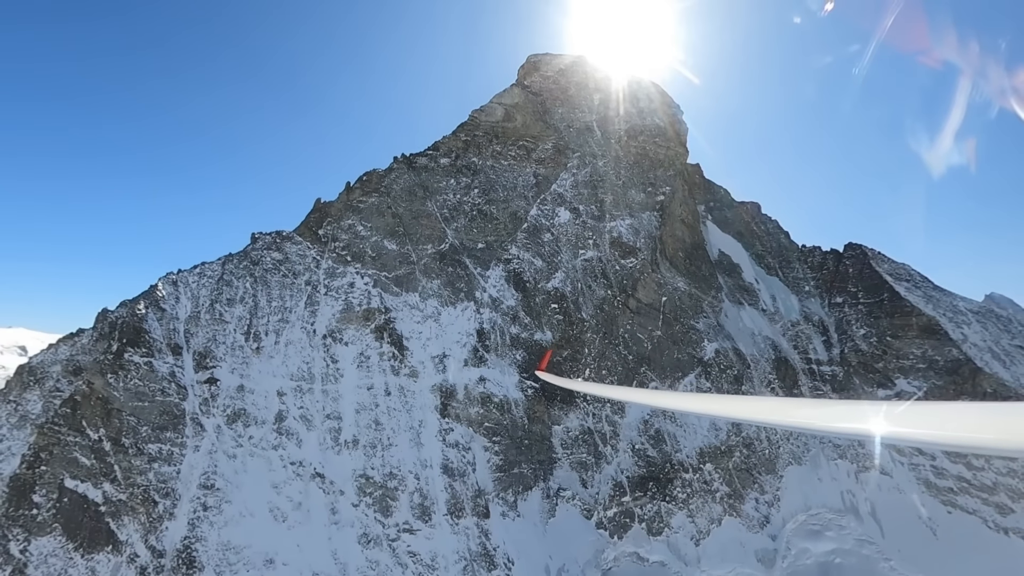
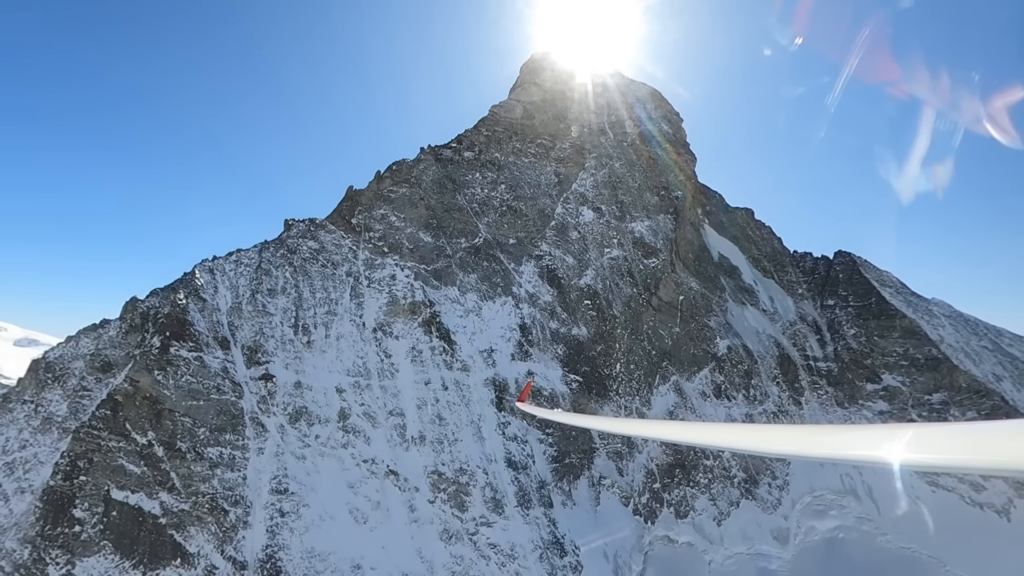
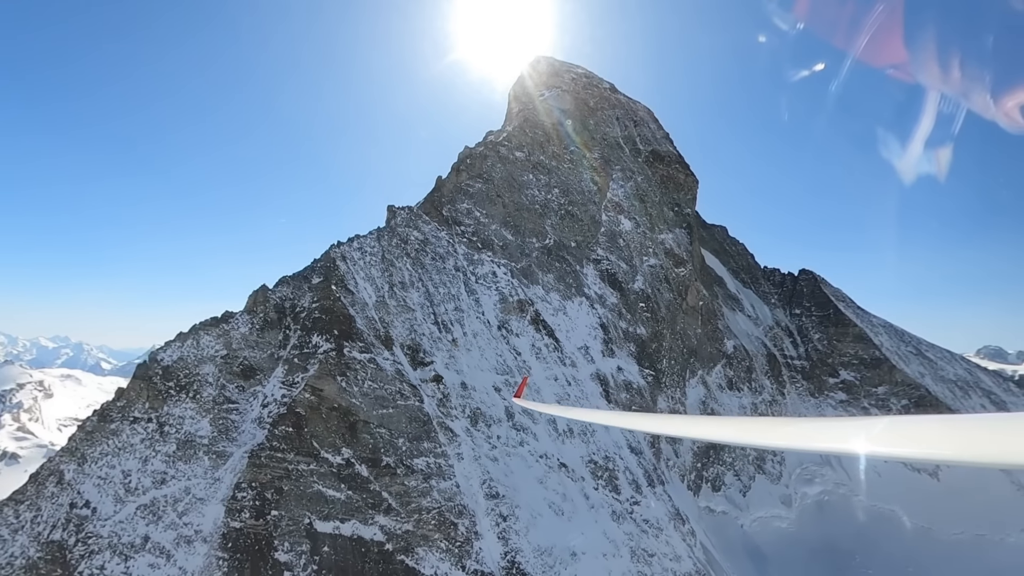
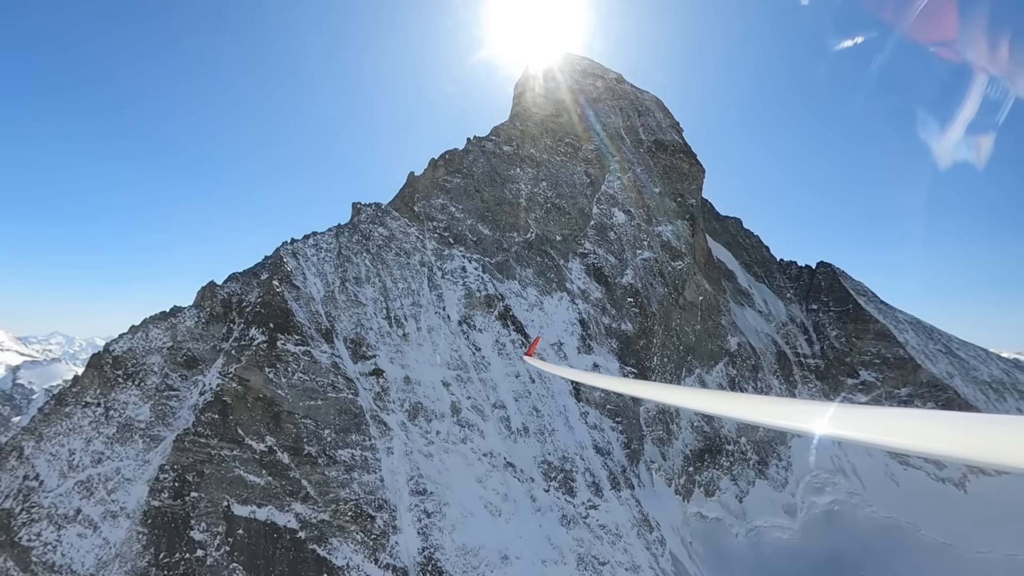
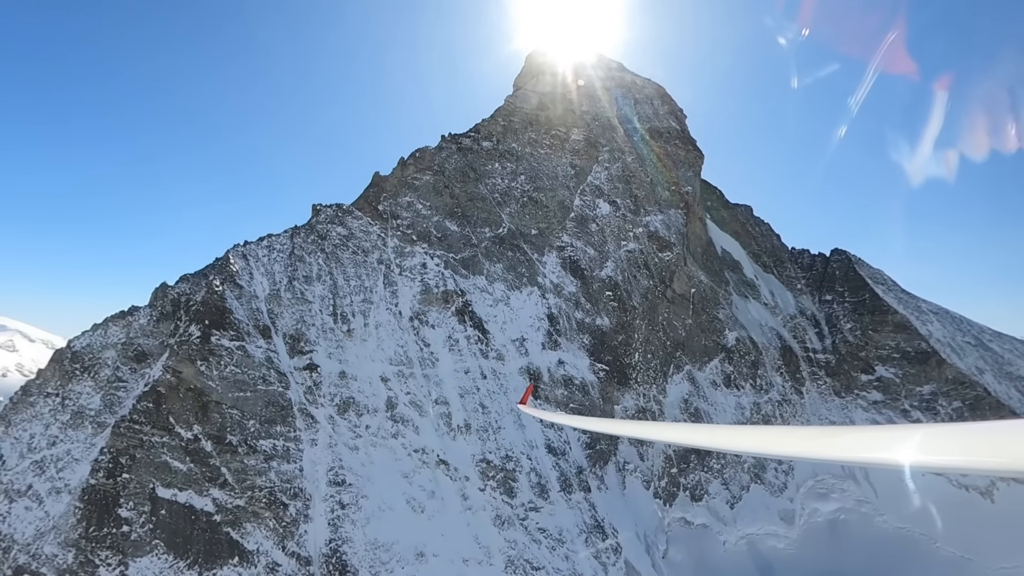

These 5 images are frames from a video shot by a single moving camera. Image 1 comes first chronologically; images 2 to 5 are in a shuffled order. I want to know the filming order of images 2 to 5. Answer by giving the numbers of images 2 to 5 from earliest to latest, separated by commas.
2, 5, 4, 3
